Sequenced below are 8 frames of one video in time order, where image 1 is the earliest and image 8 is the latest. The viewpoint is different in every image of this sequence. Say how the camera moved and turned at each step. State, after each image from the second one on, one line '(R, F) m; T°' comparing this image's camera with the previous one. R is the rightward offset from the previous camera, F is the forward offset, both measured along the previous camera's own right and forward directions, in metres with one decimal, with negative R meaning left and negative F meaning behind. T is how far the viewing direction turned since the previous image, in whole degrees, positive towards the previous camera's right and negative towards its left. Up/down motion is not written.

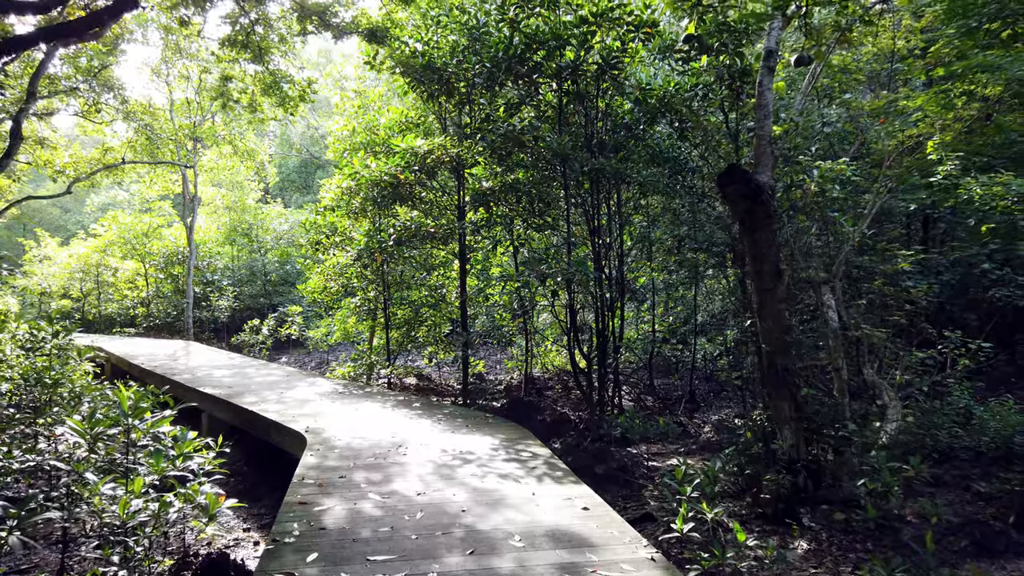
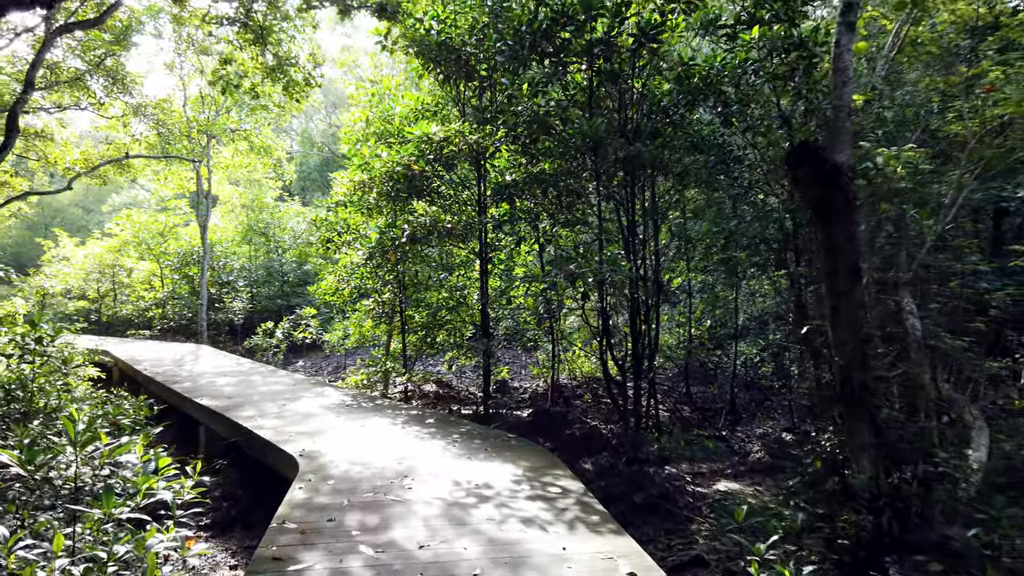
(0.0, +0.5) m; -2°
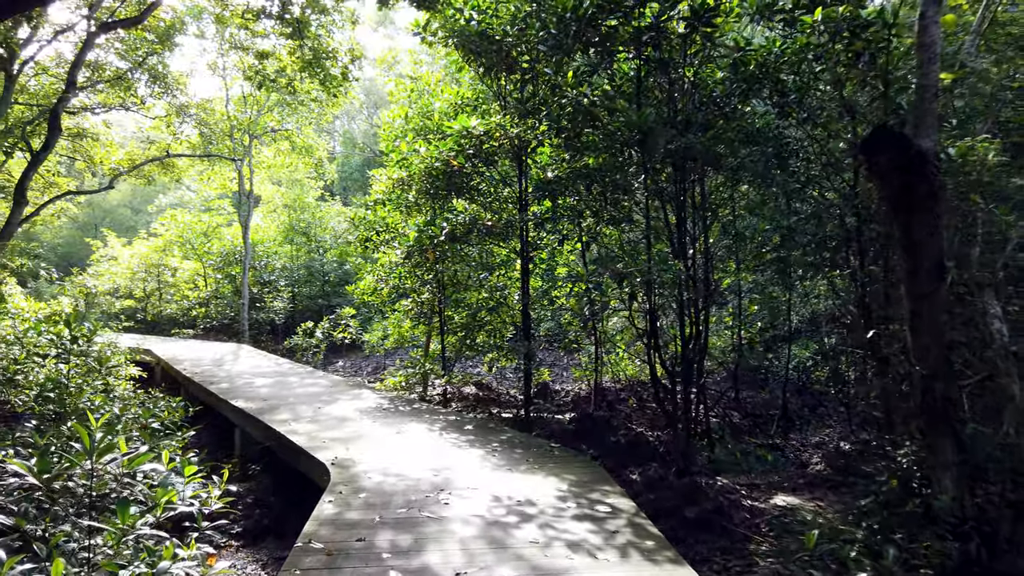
(0.0, +0.2) m; -3°
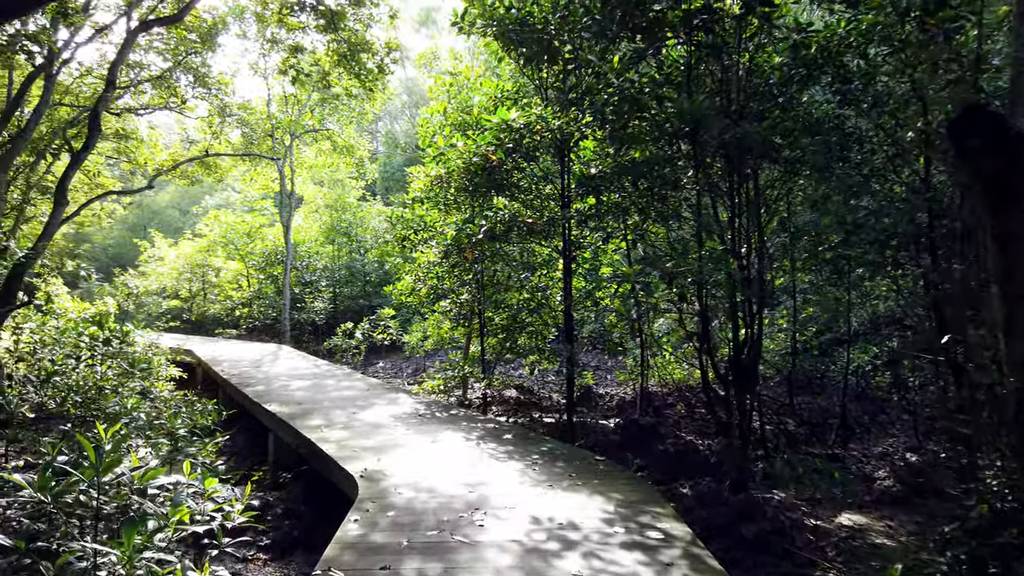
(0.0, +0.2) m; -3°
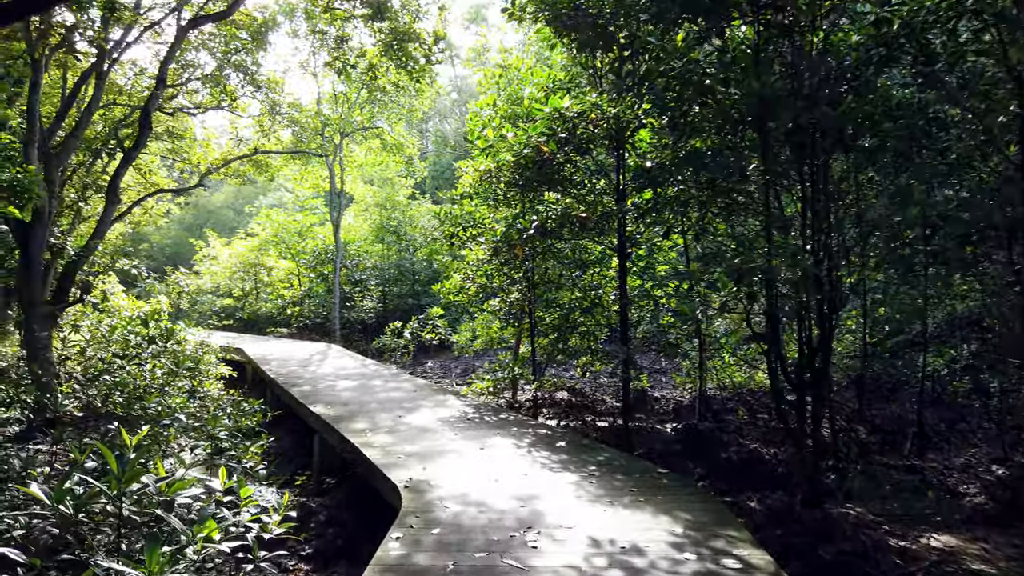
(0.0, +0.2) m; -4°
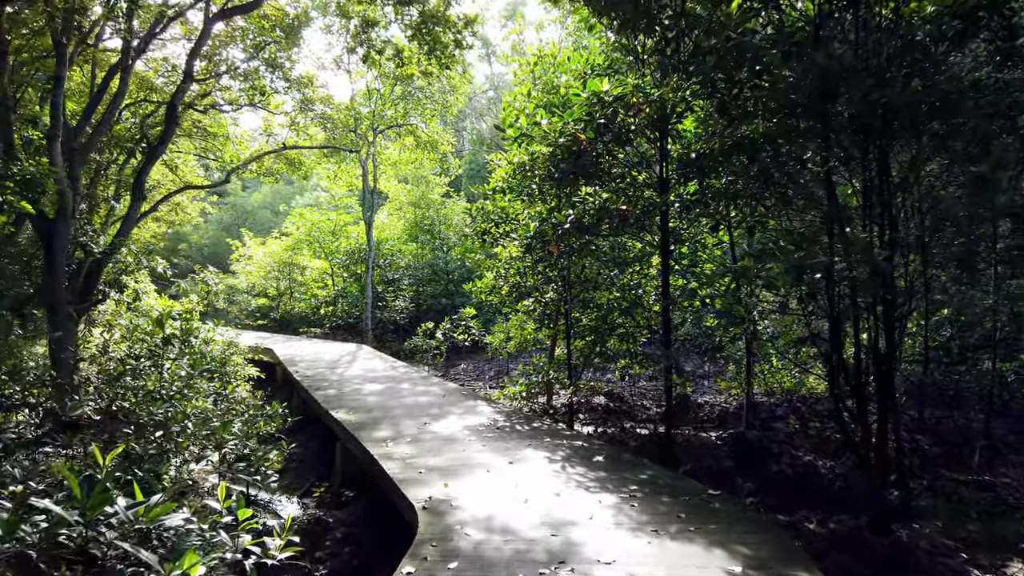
(0.0, +0.3) m; -3°
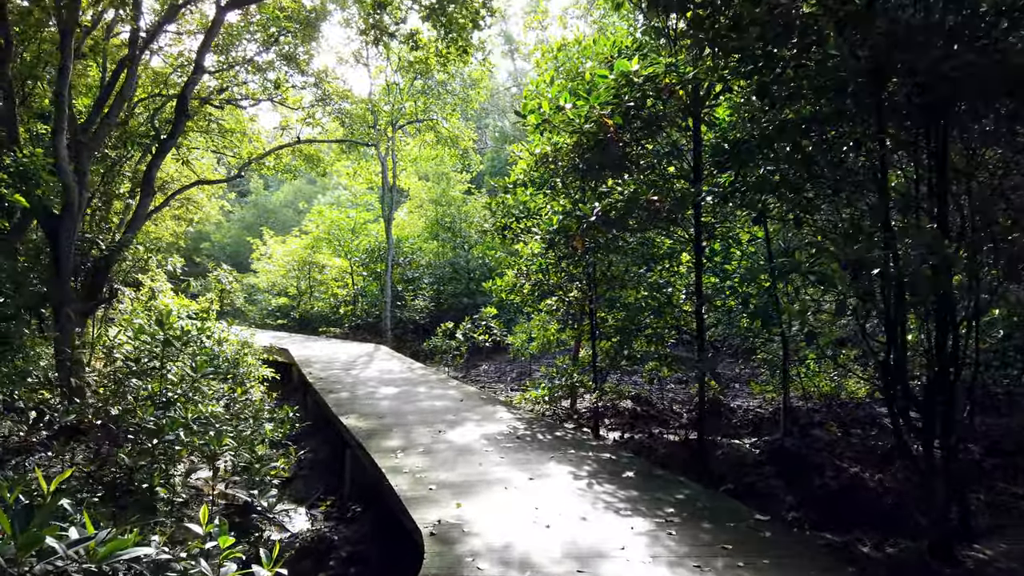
(0.0, +0.3) m; -2°
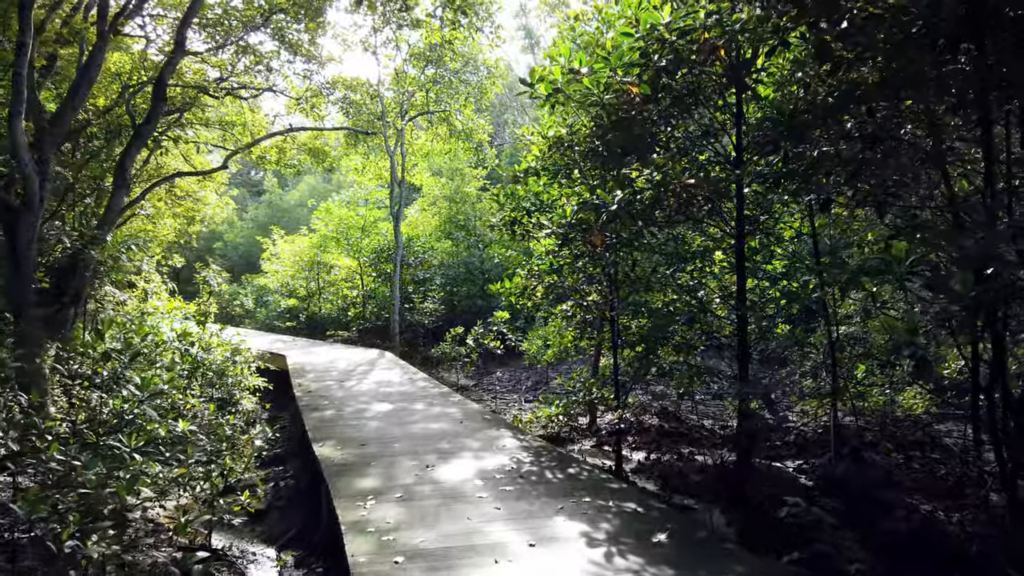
(+0.1, +0.6) m; -2°
